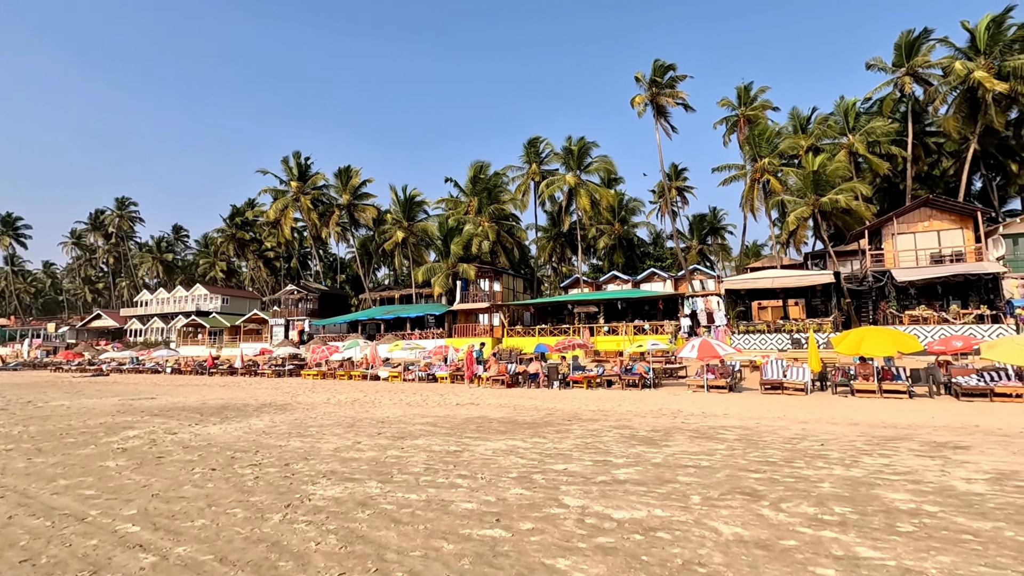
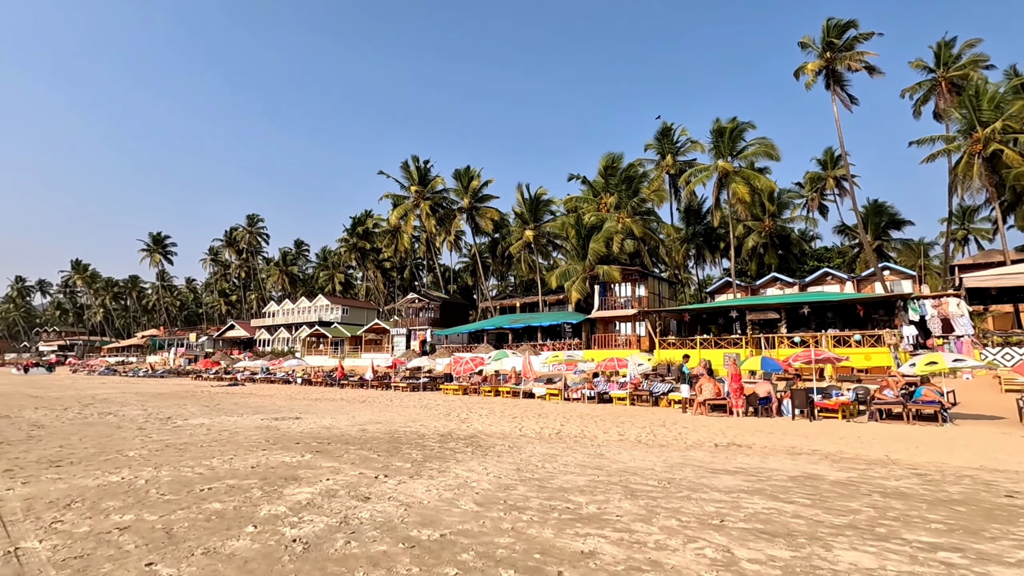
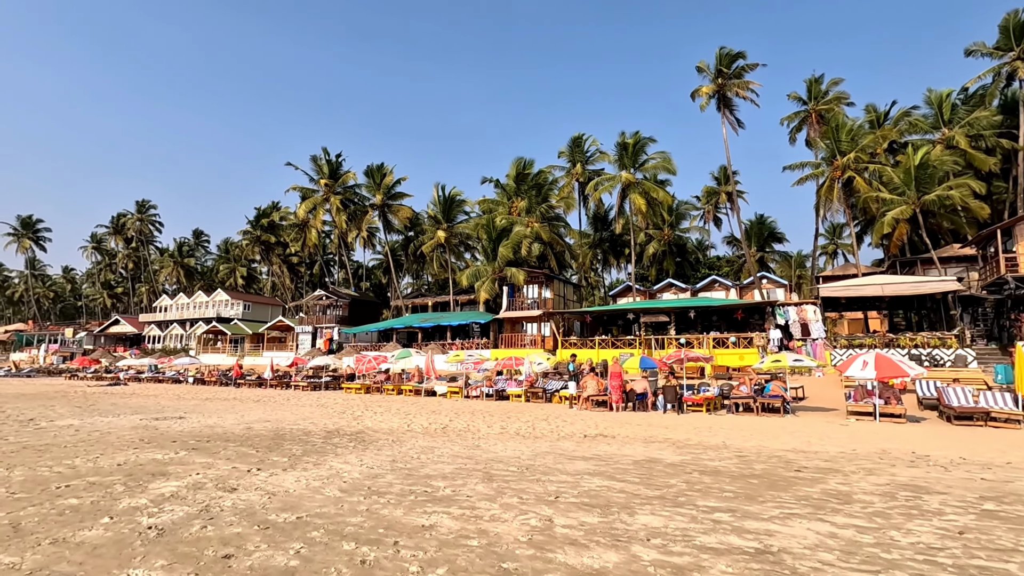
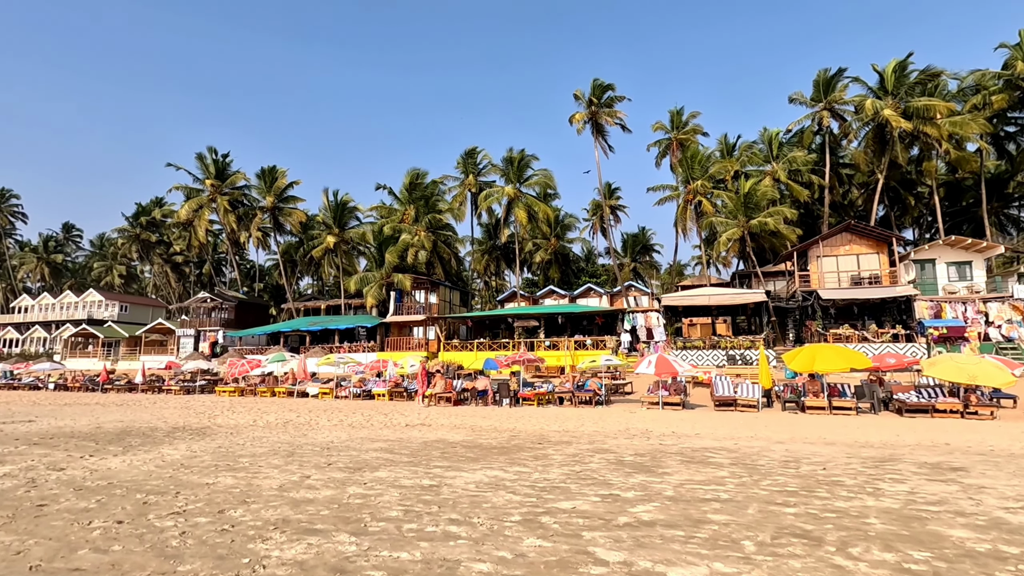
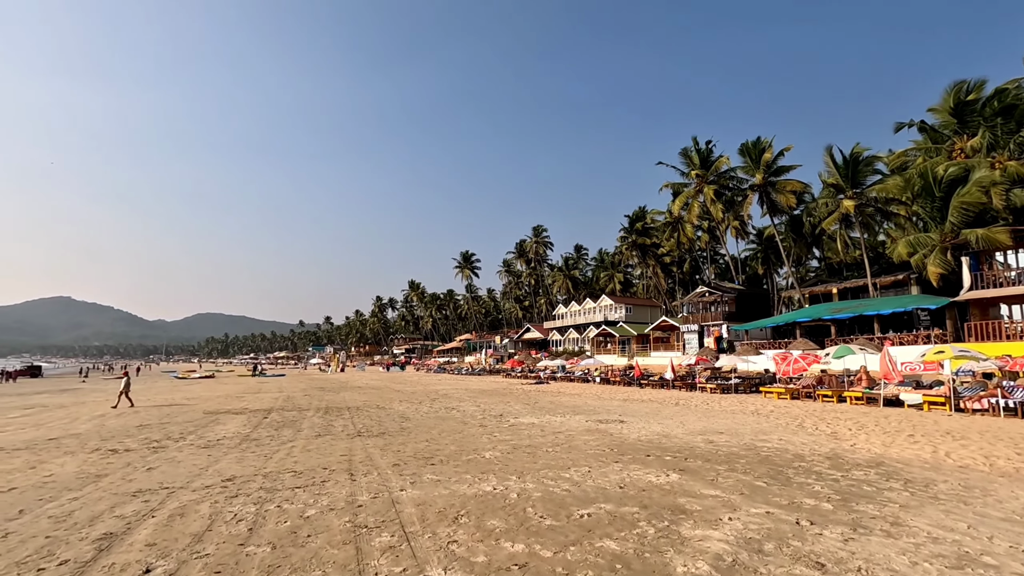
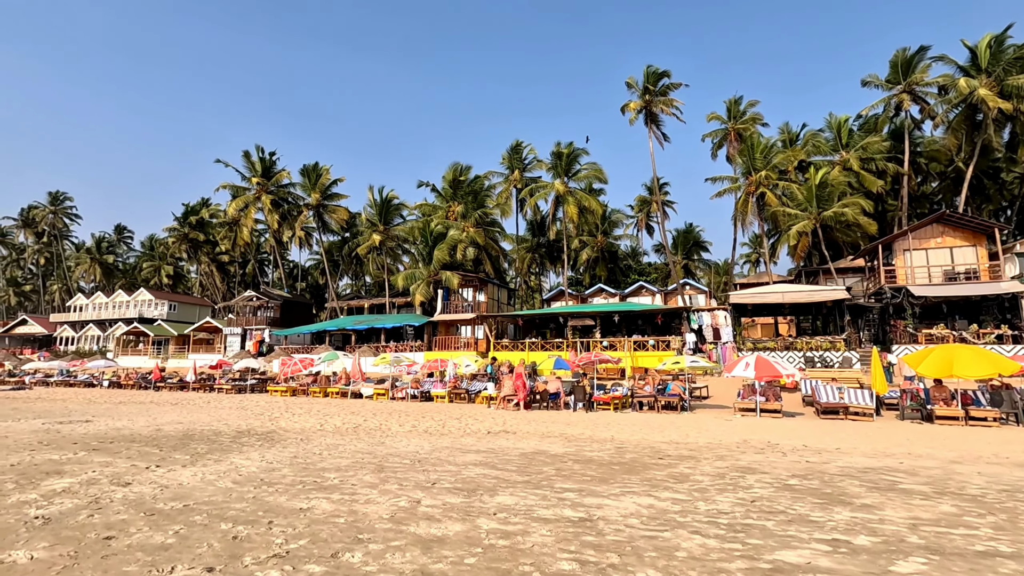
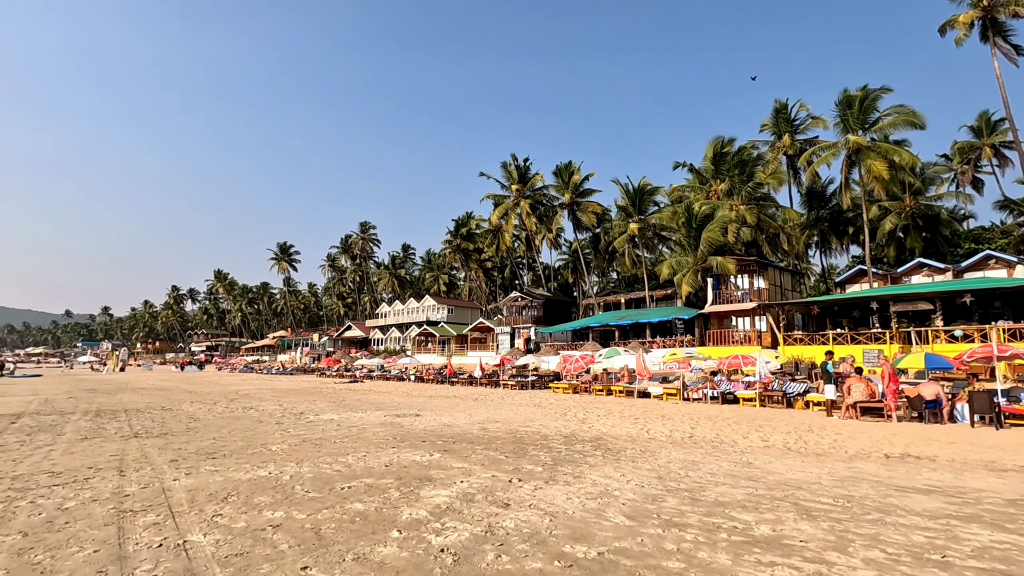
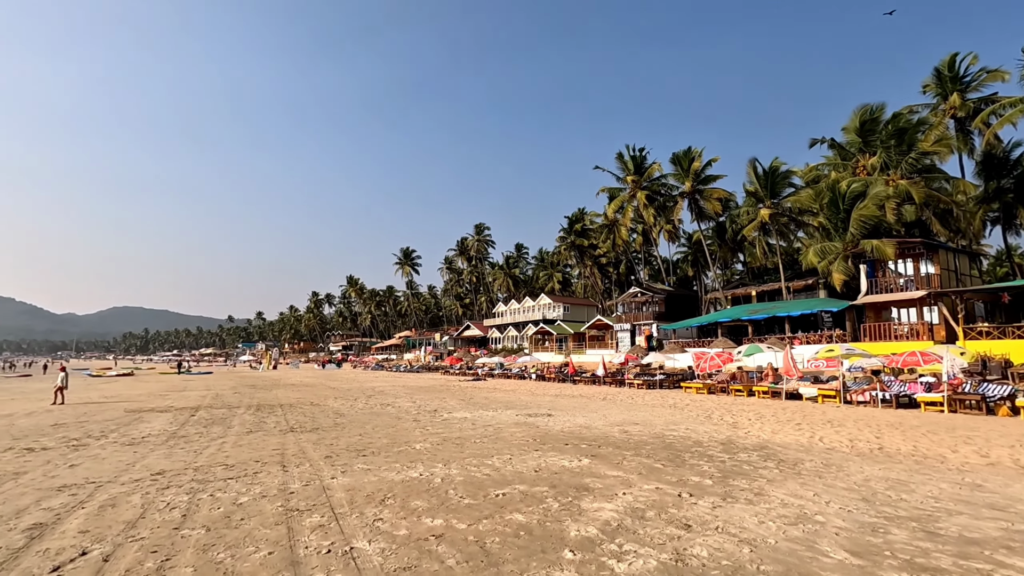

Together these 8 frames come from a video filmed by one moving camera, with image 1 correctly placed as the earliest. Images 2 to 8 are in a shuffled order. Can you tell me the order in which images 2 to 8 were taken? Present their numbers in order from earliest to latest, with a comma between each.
4, 6, 3, 2, 7, 8, 5
